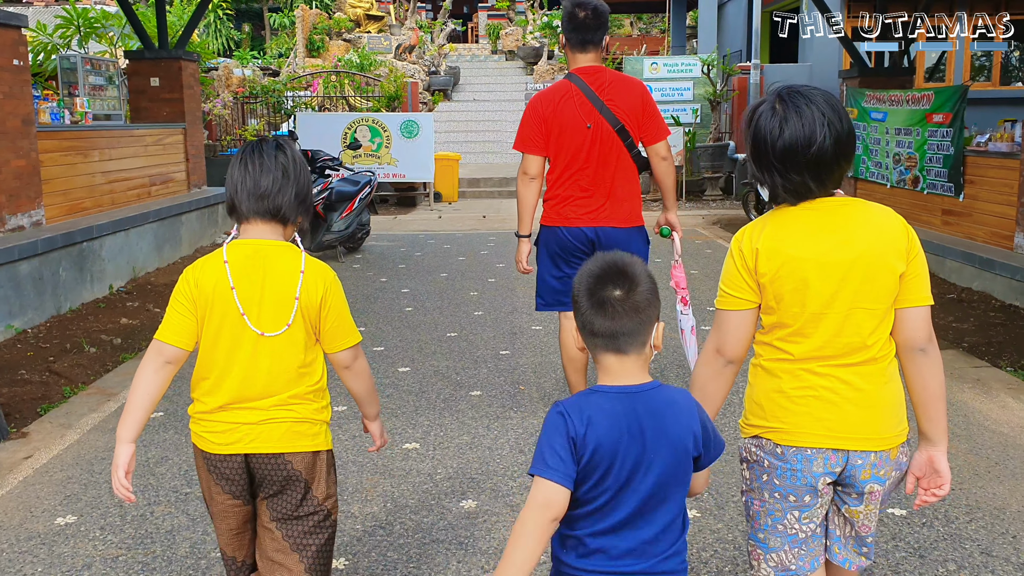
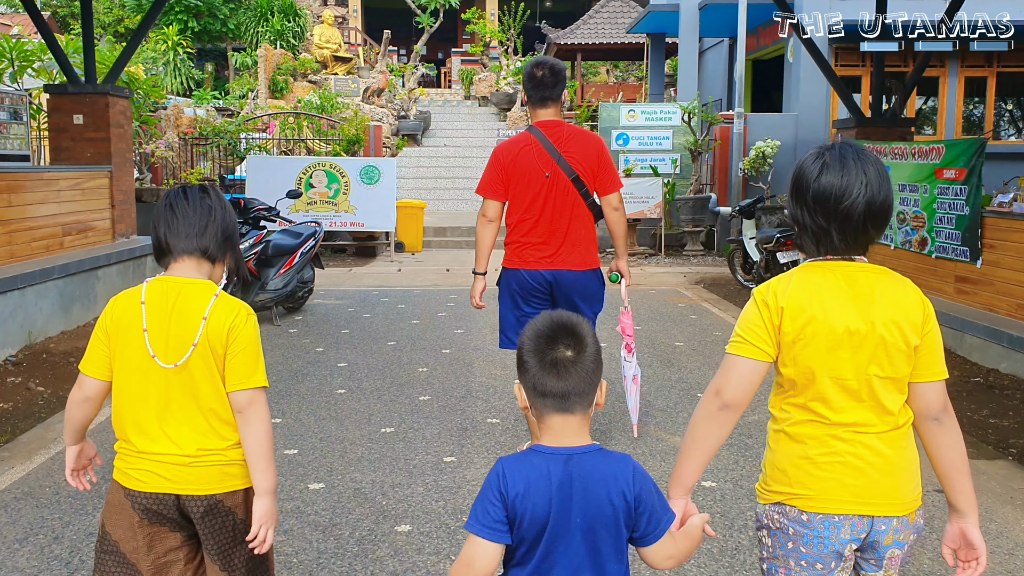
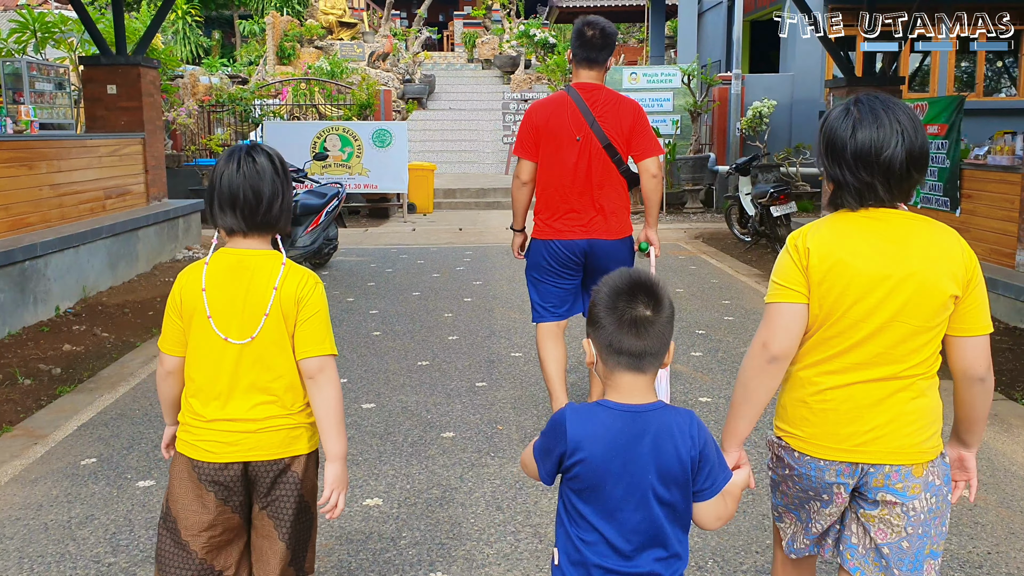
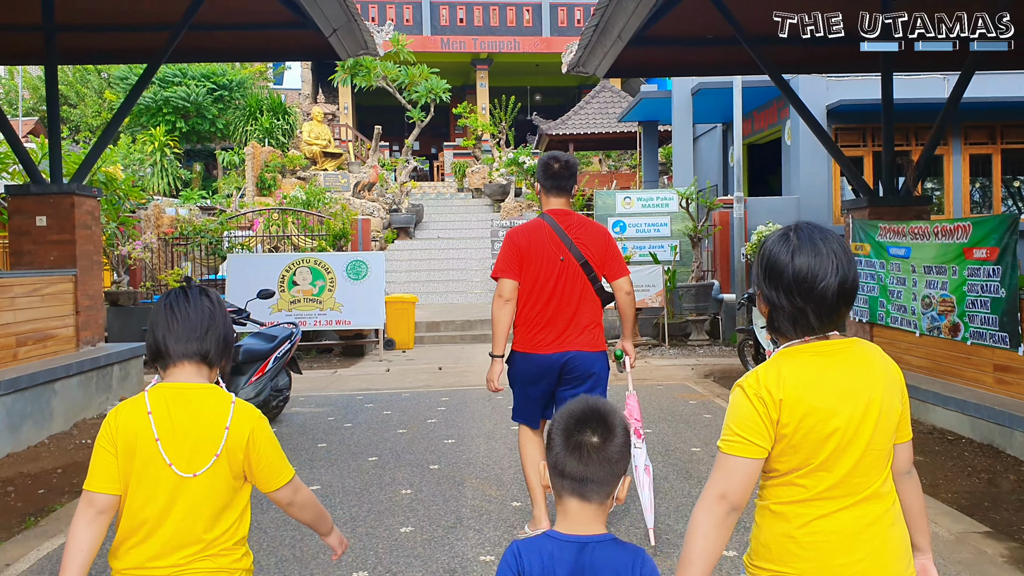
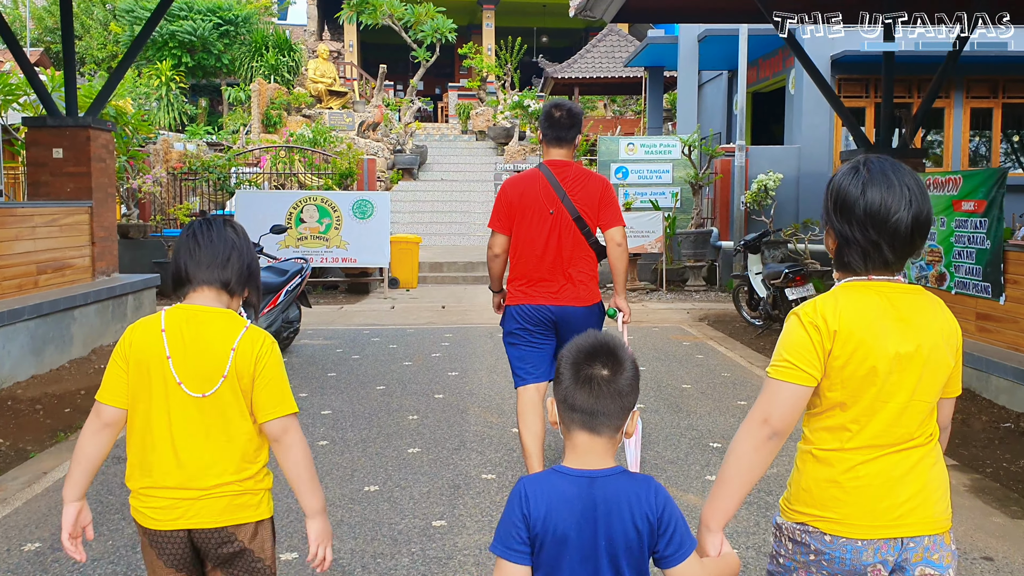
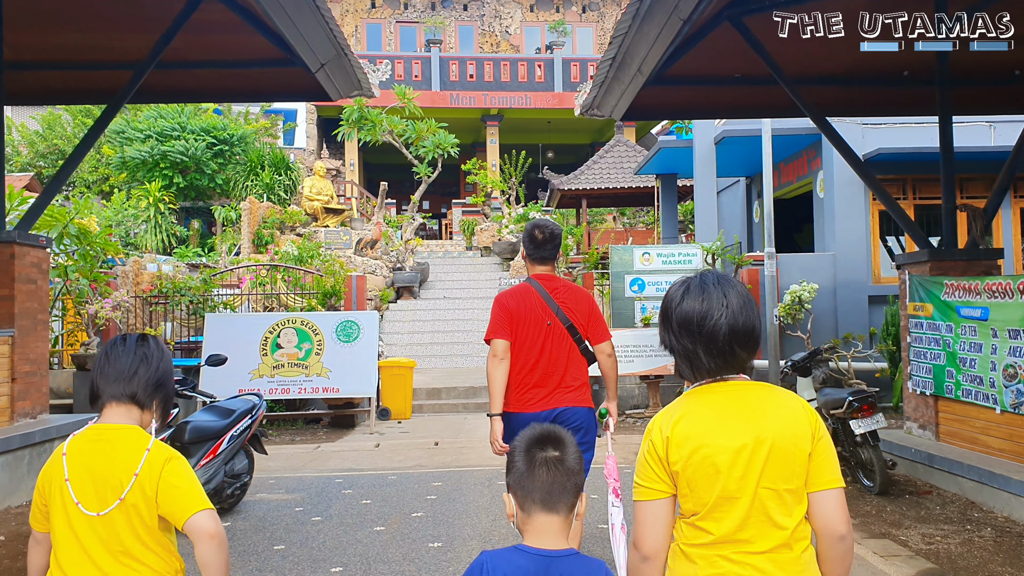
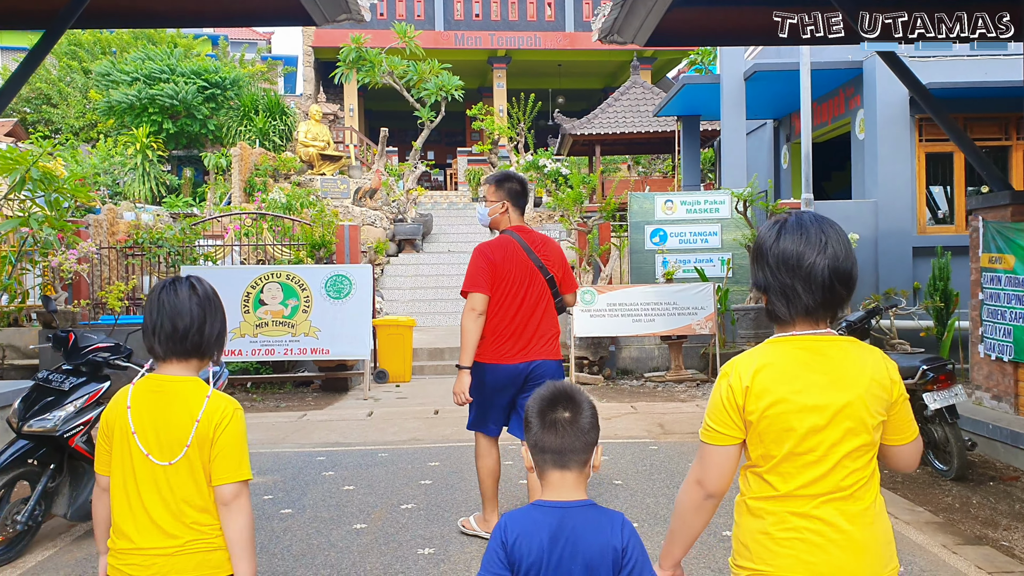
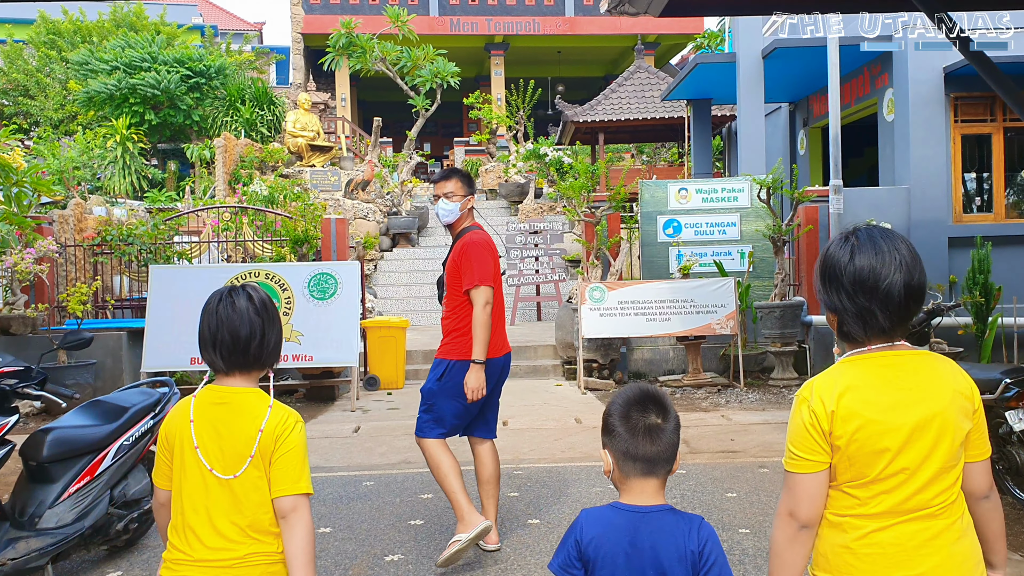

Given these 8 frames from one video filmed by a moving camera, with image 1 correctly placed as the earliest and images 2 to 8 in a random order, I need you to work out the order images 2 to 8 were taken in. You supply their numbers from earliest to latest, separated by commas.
3, 2, 5, 4, 6, 7, 8
